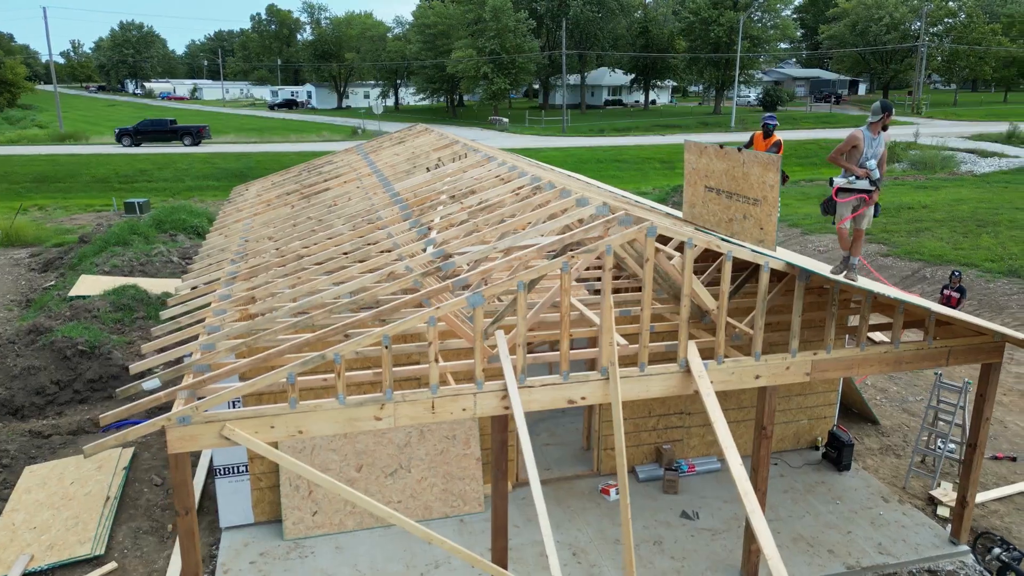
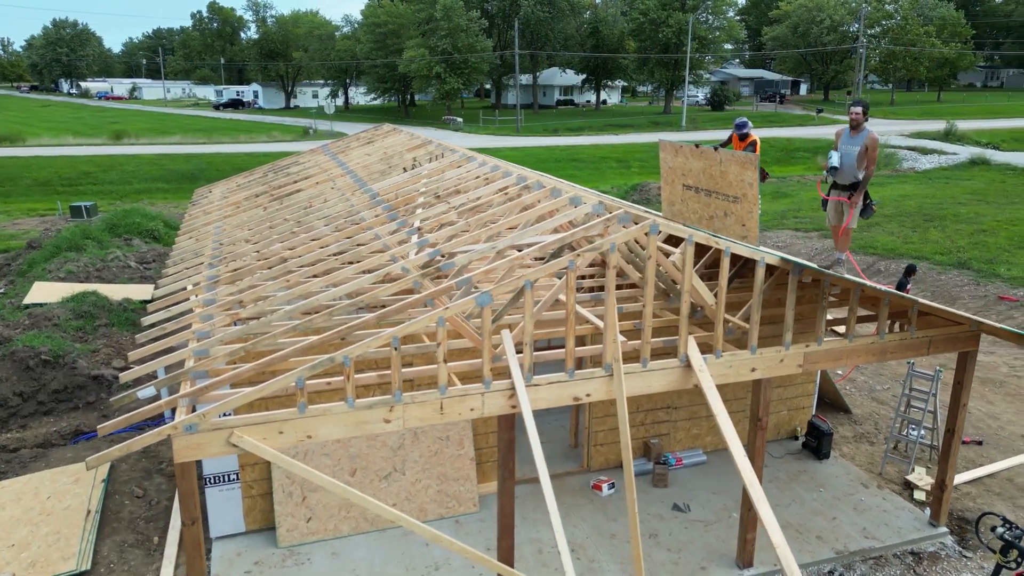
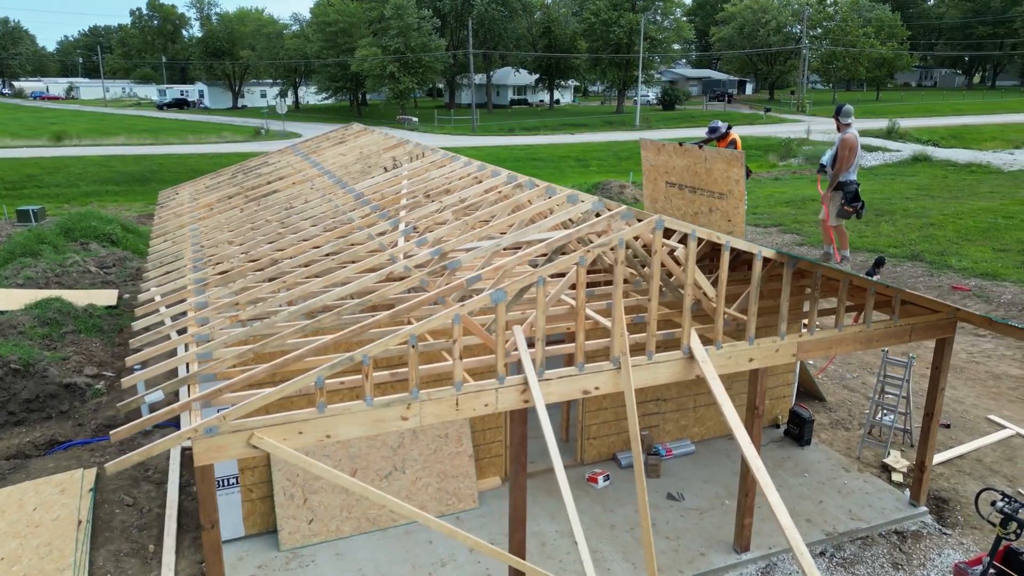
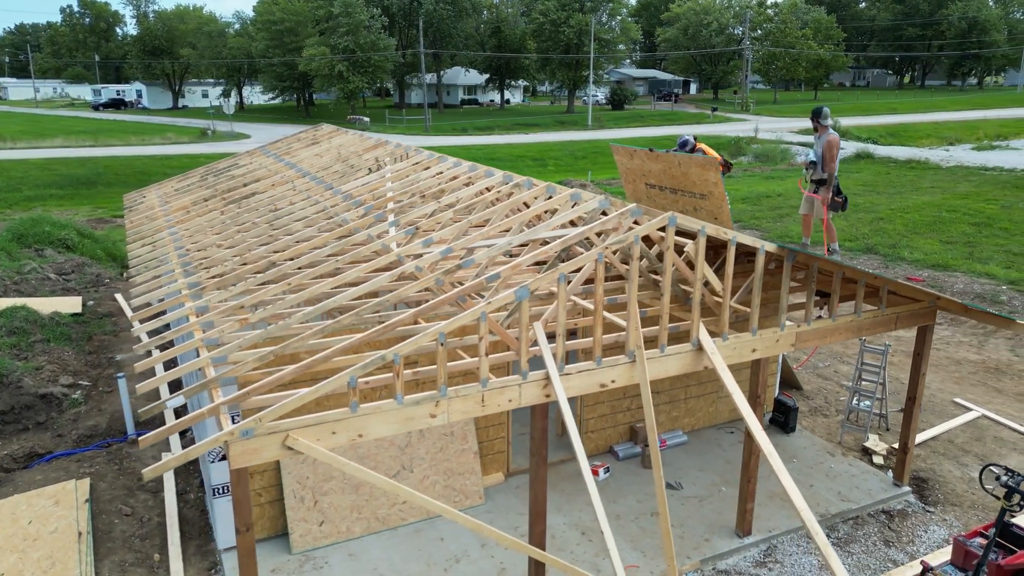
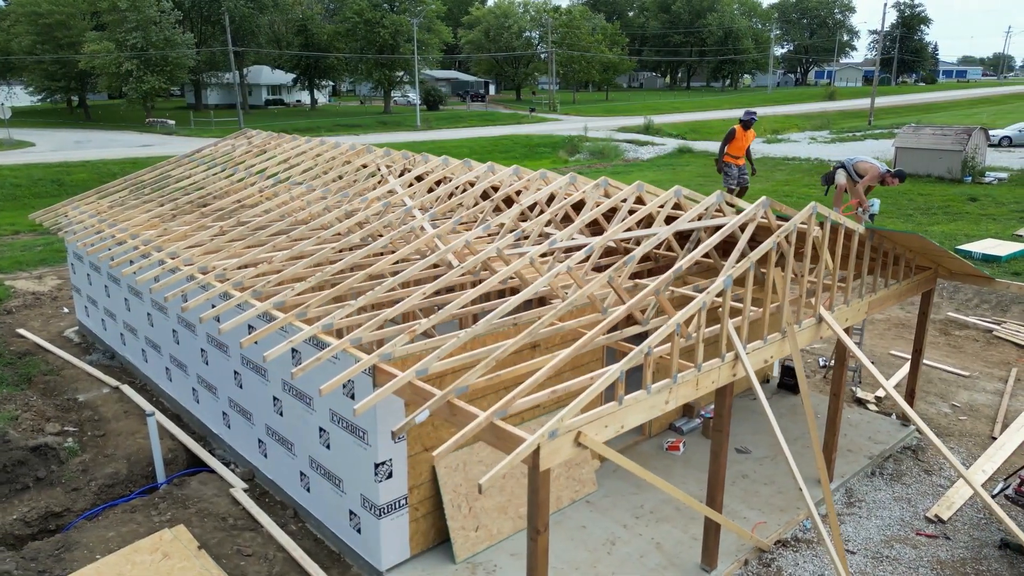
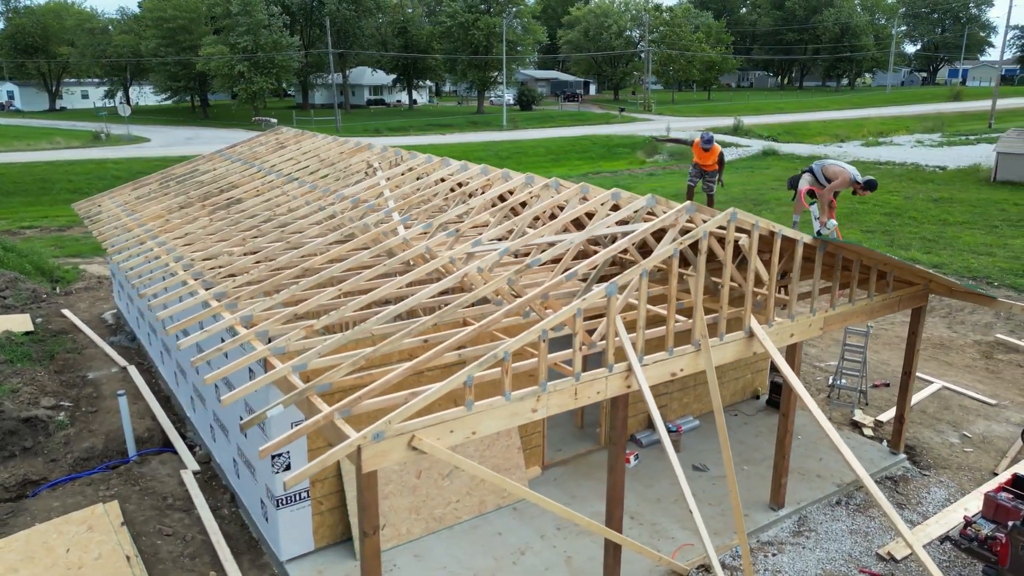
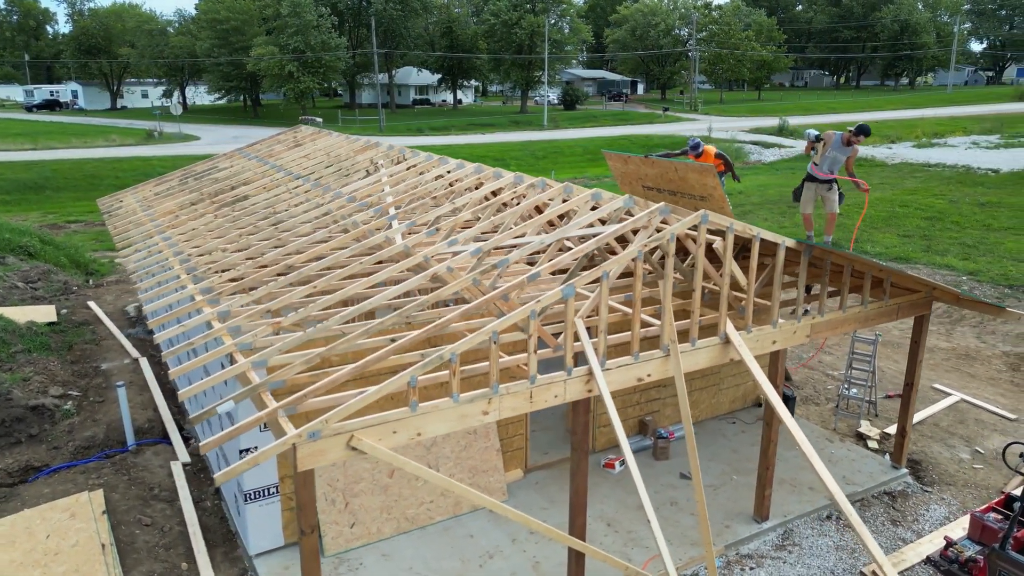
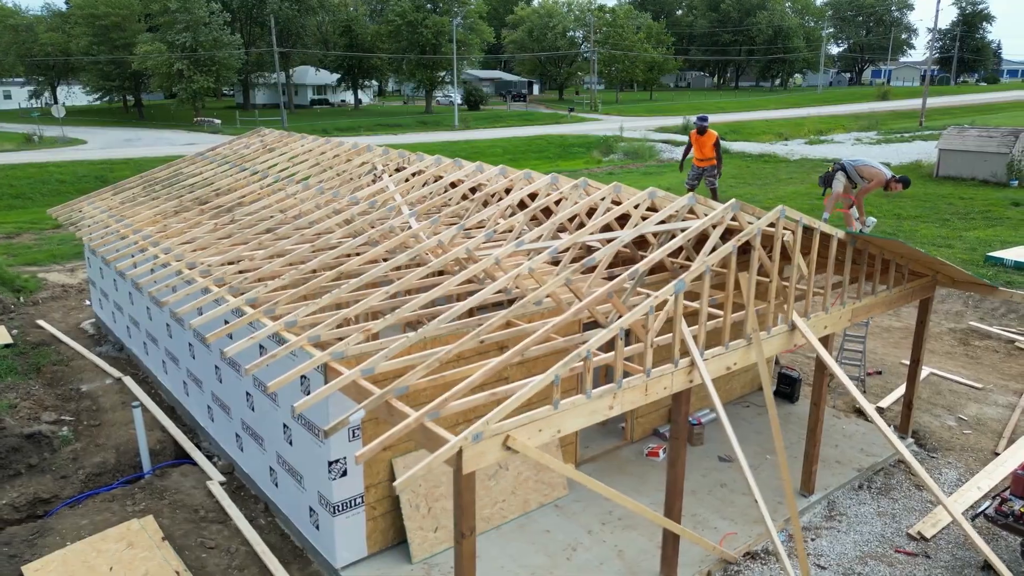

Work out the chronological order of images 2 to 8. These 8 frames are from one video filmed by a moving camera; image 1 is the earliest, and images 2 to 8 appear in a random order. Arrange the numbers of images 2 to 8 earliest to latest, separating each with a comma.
2, 3, 4, 7, 6, 8, 5
